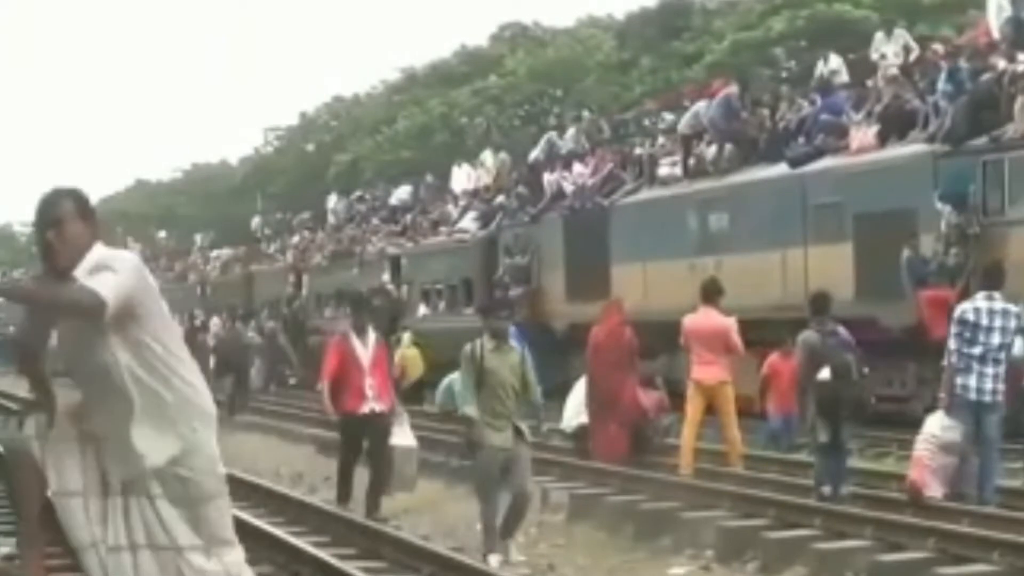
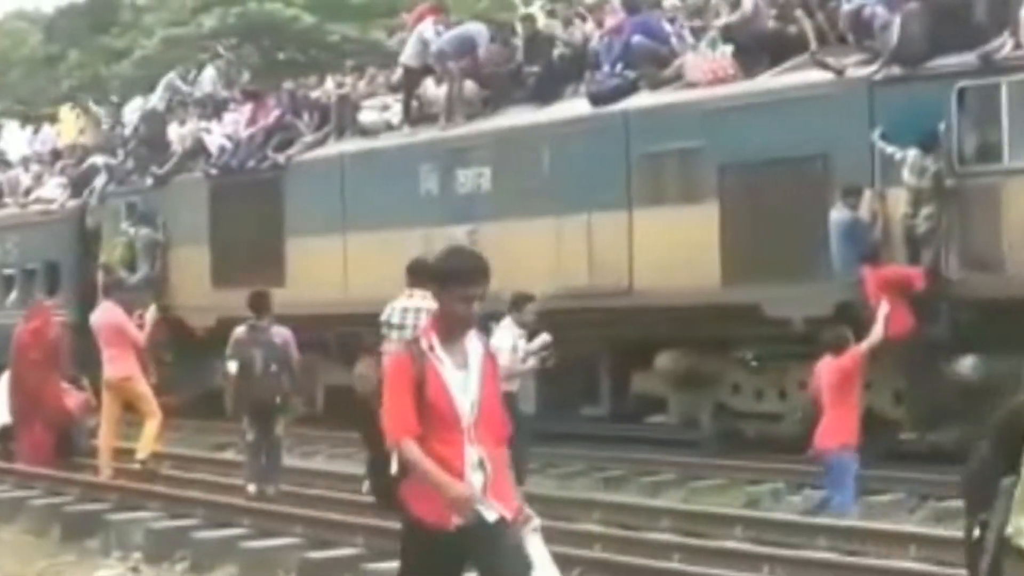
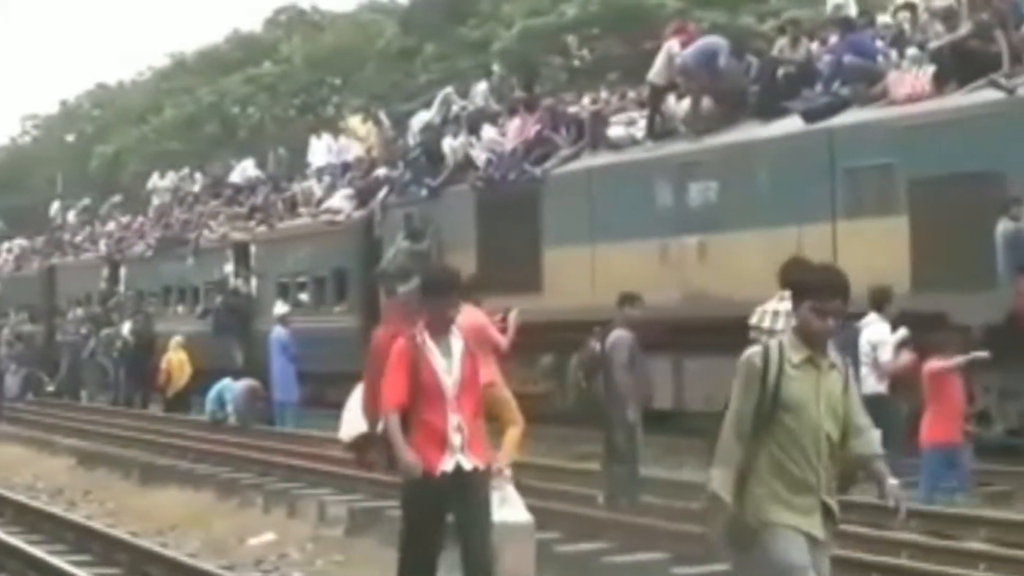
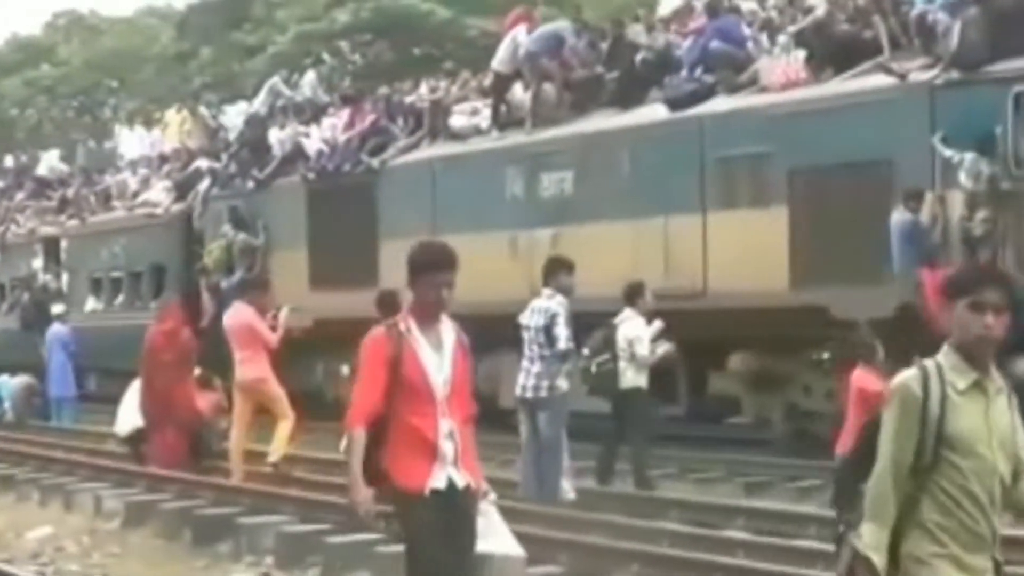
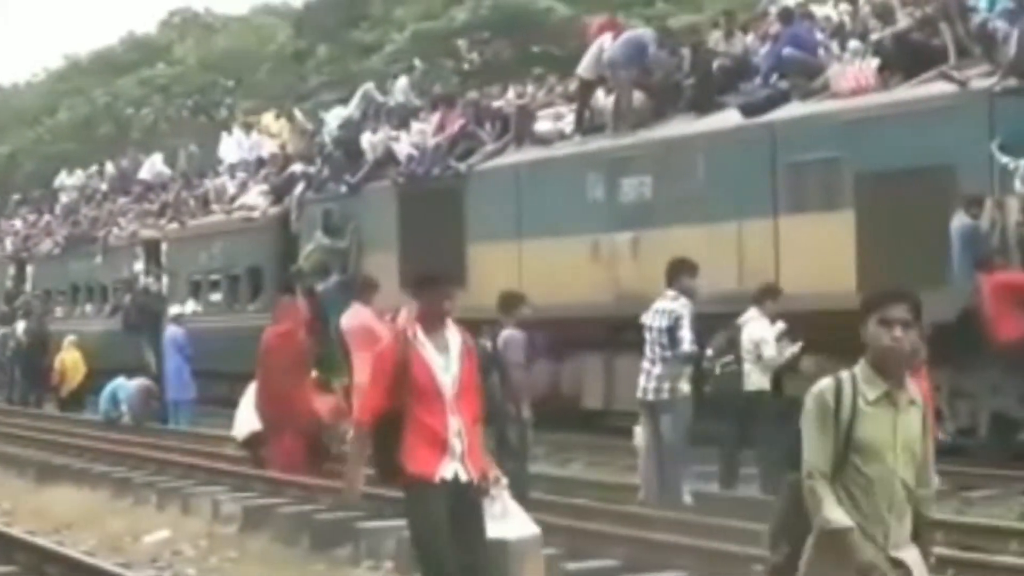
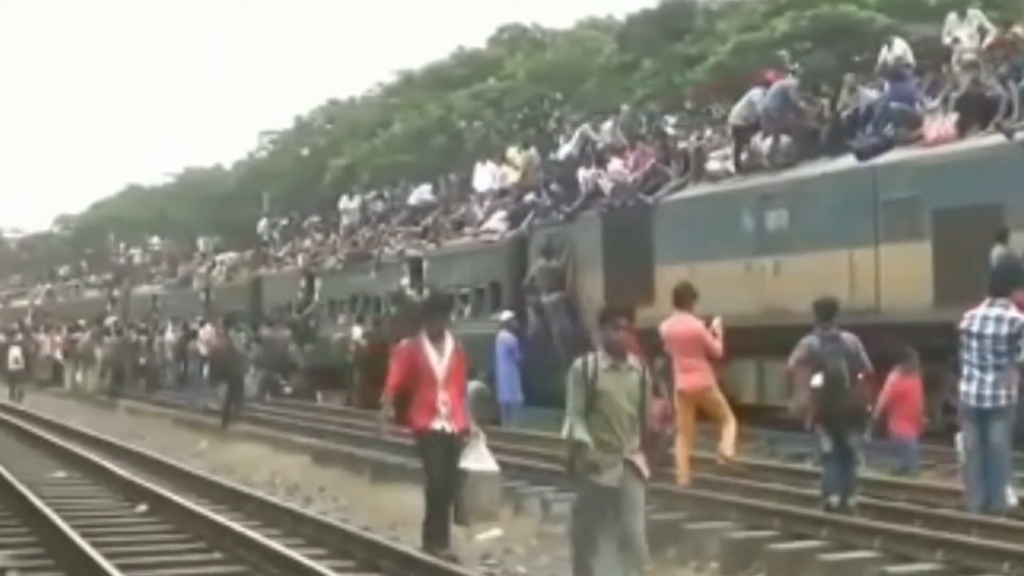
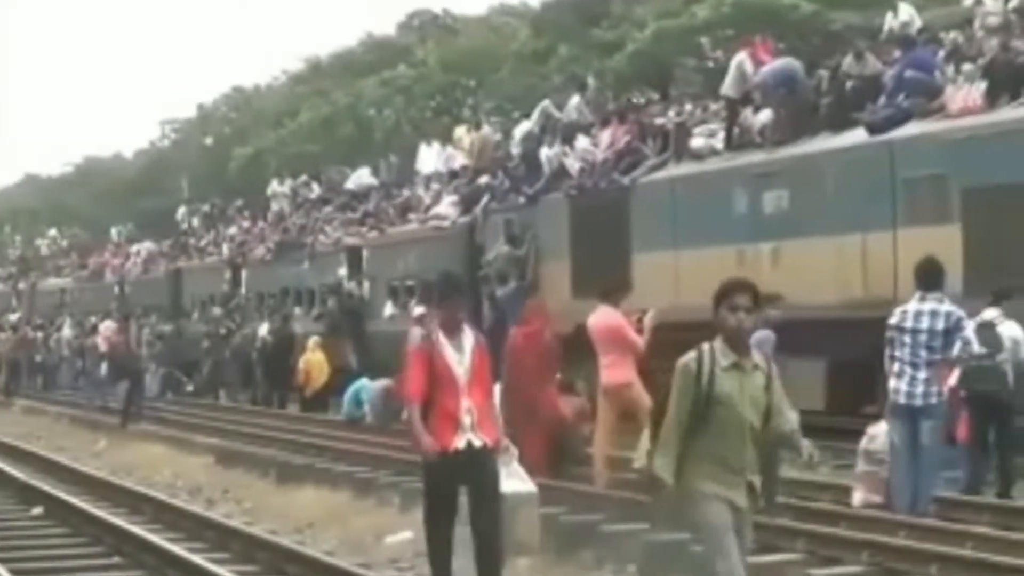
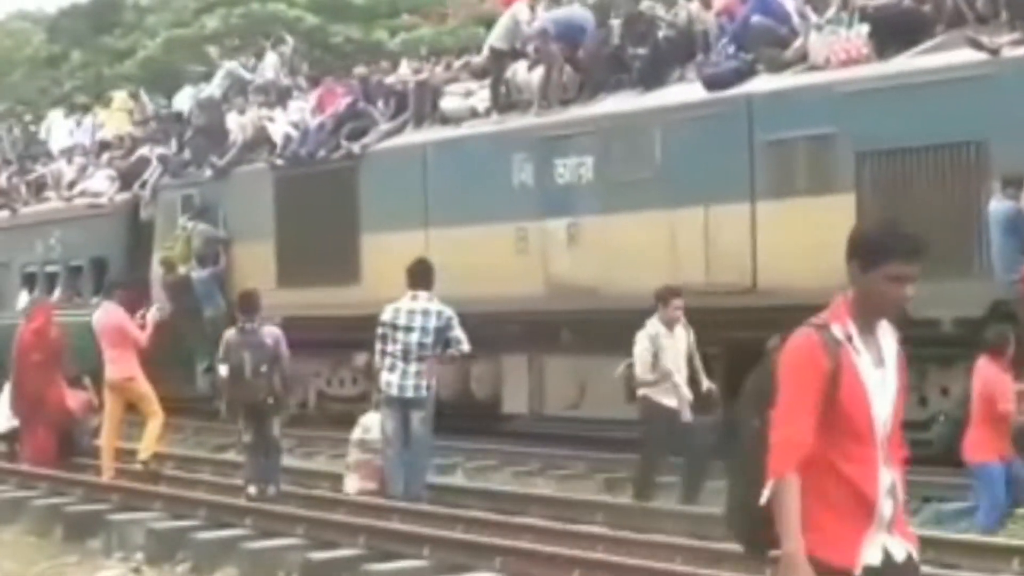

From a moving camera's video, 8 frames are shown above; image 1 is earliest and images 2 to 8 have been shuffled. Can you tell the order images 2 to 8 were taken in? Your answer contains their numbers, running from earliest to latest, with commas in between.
6, 7, 3, 5, 4, 2, 8
